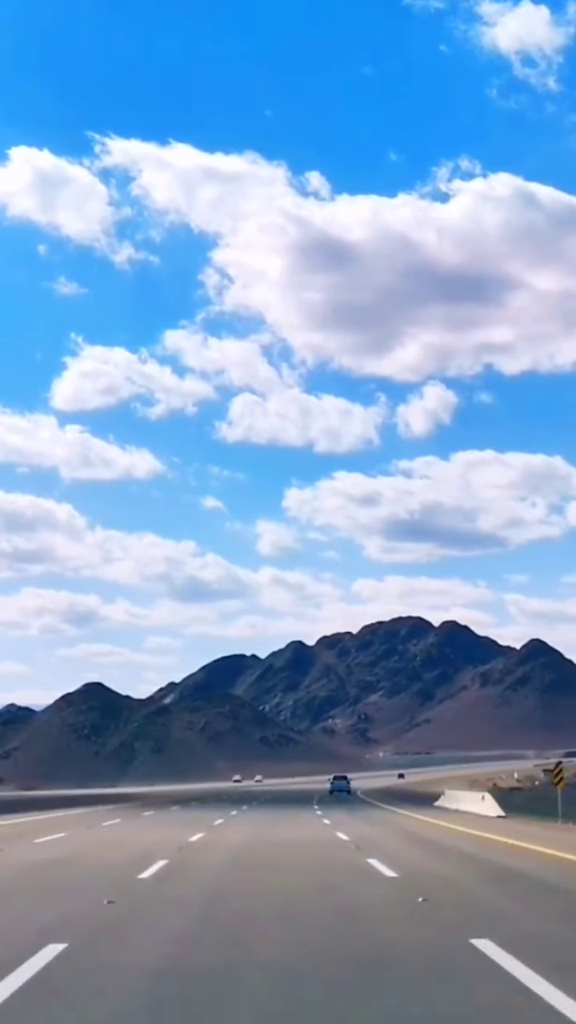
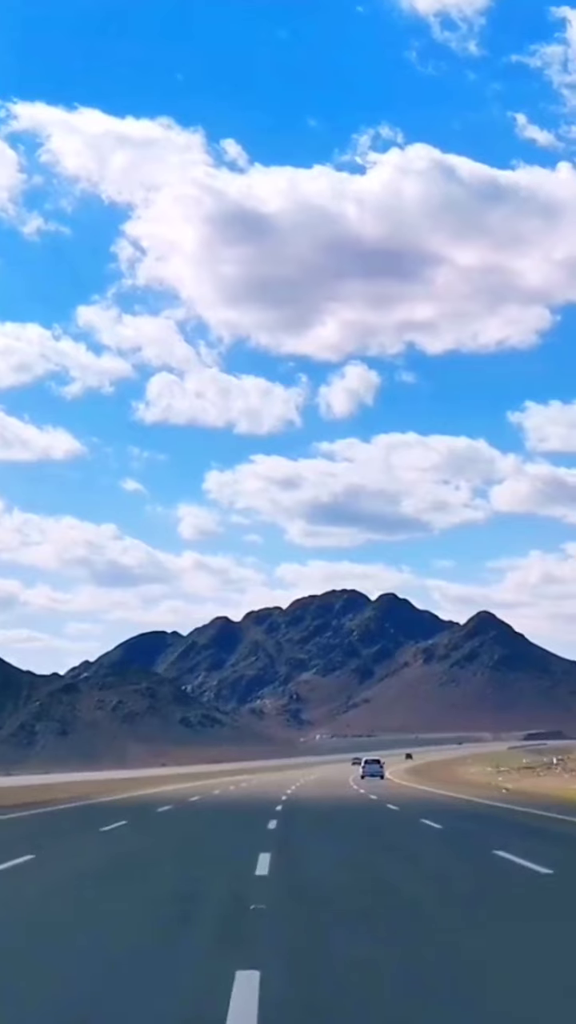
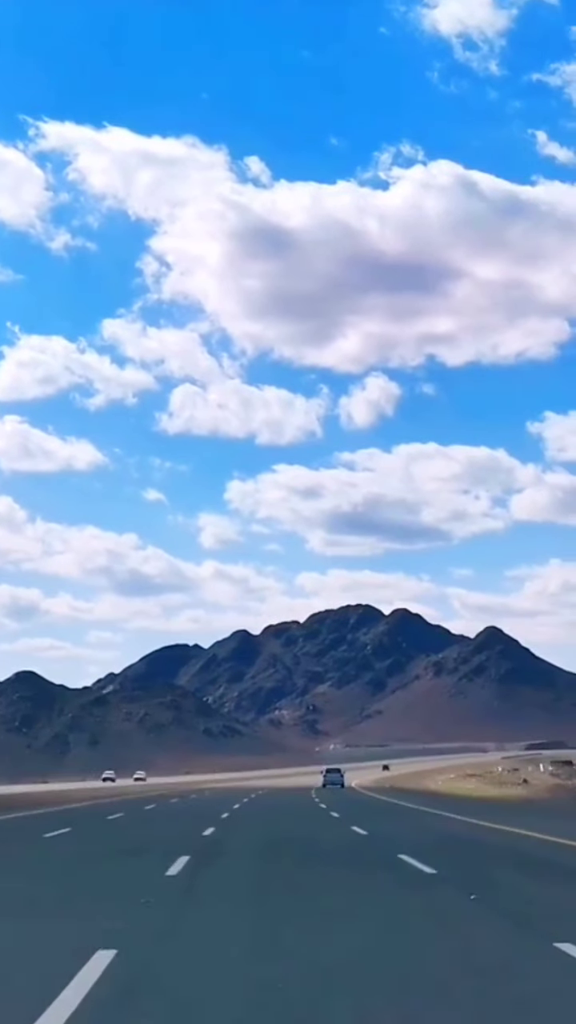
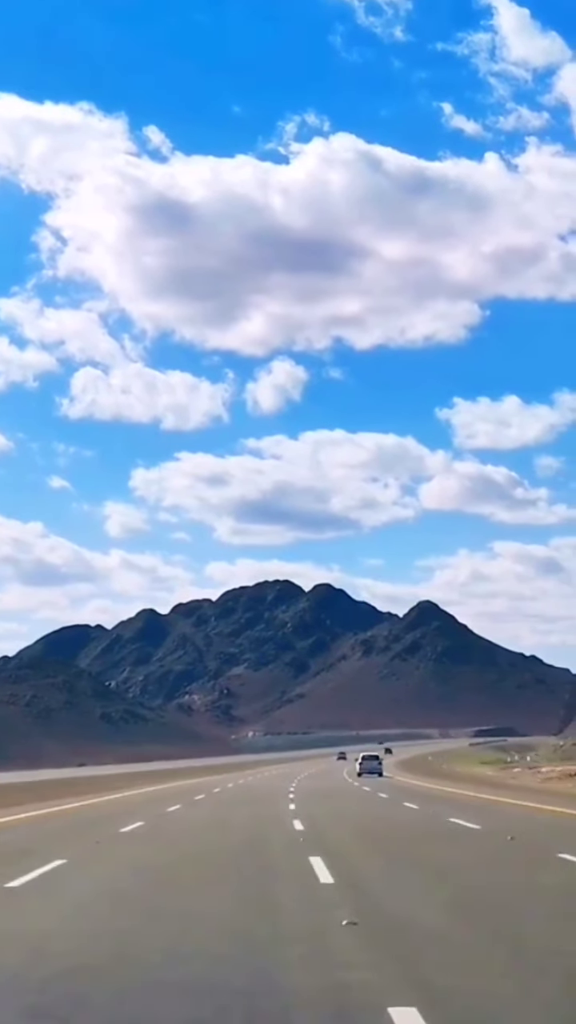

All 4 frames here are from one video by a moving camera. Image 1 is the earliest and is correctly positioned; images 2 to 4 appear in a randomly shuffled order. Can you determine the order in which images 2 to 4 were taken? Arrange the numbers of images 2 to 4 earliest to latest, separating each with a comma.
3, 2, 4
